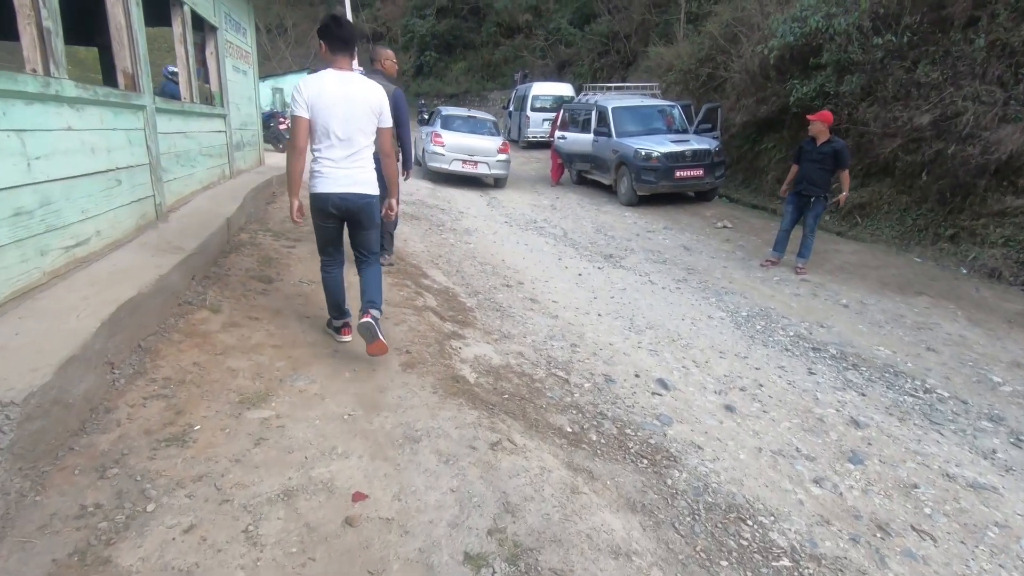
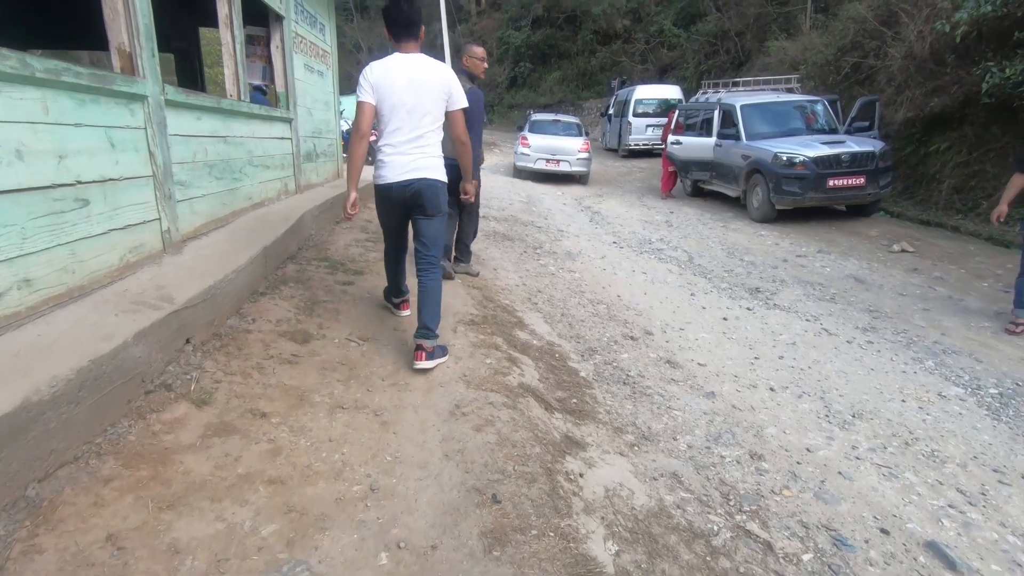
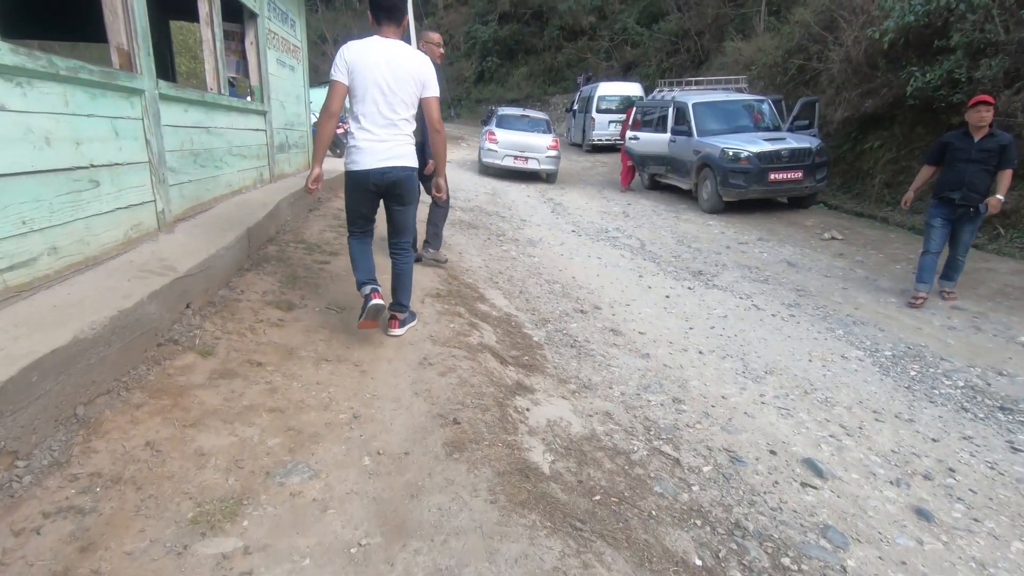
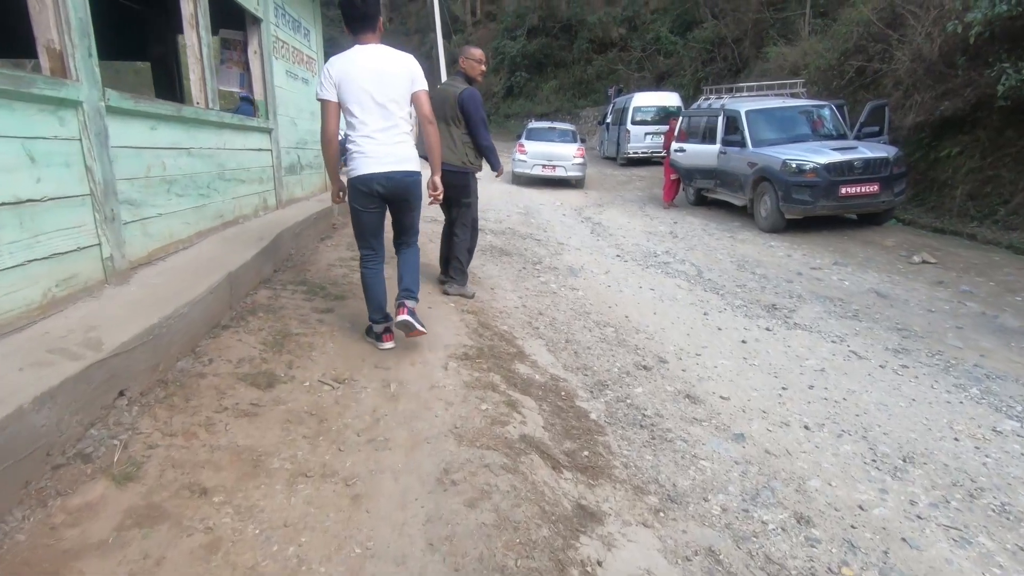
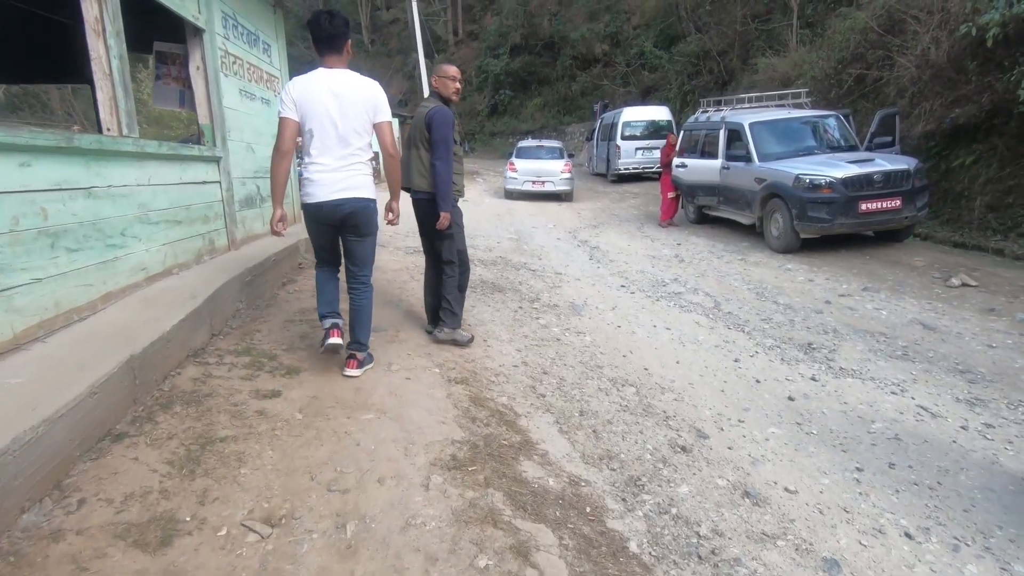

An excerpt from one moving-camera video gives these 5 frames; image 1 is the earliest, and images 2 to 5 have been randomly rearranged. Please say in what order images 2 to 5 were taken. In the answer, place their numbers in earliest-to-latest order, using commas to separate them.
3, 2, 4, 5
